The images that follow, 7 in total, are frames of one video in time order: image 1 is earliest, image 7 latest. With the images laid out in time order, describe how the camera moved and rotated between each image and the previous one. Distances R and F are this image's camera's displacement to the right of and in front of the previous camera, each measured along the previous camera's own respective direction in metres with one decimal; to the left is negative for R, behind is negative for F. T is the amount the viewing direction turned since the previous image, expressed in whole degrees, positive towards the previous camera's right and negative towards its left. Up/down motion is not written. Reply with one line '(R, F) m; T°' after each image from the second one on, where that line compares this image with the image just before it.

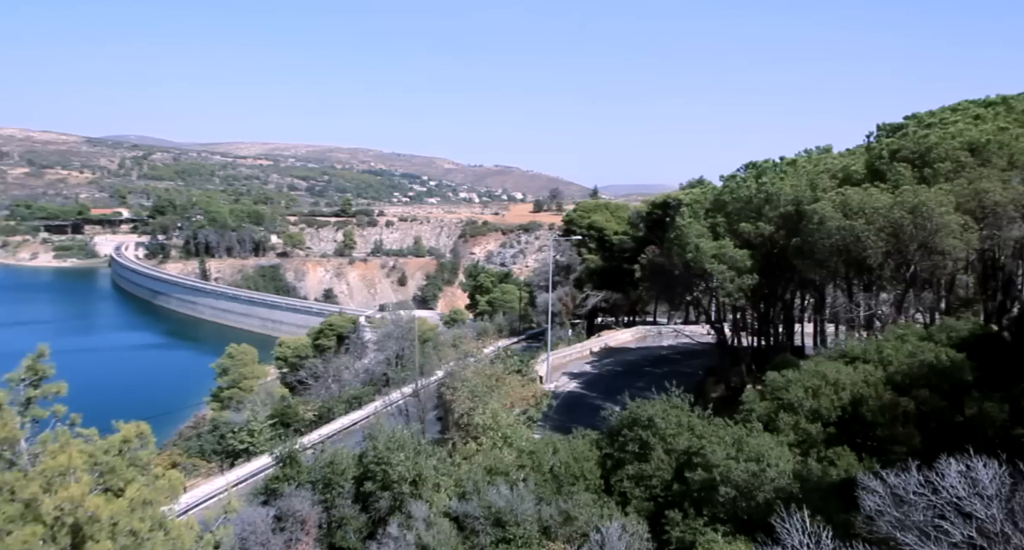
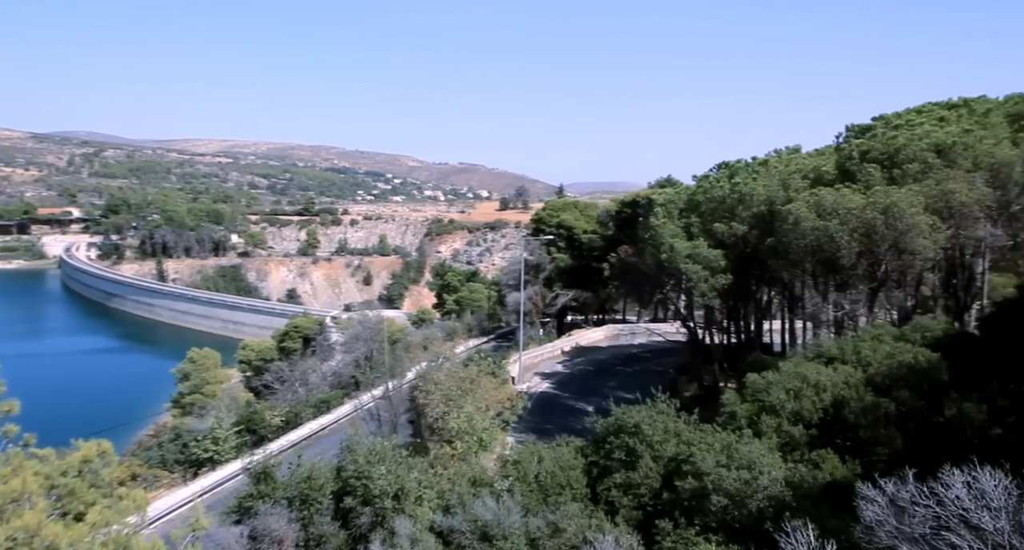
(-0.2, +0.2) m; +2°
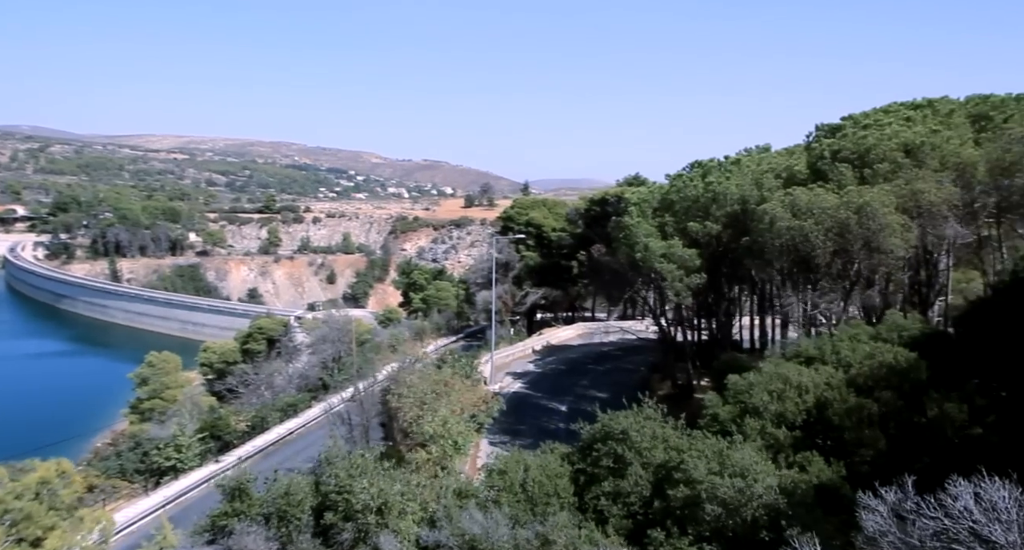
(-0.3, +0.2) m; +3°
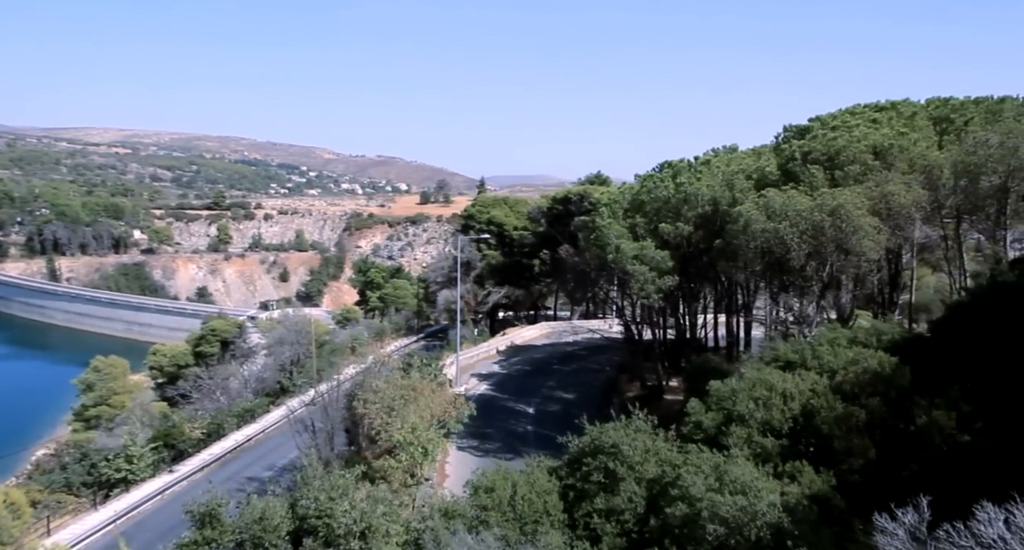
(-0.4, +0.4) m; +3°
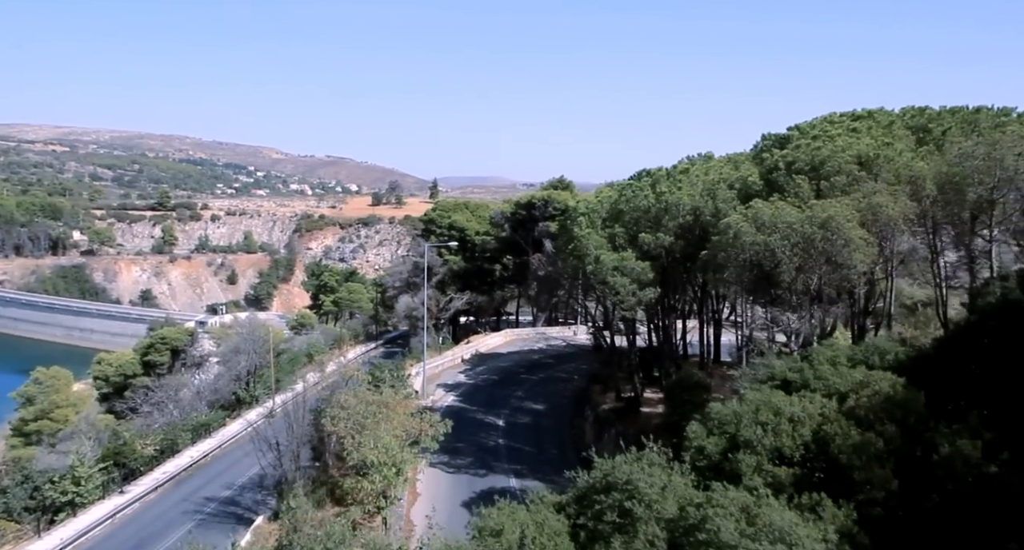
(-0.7, +0.8) m; +4°
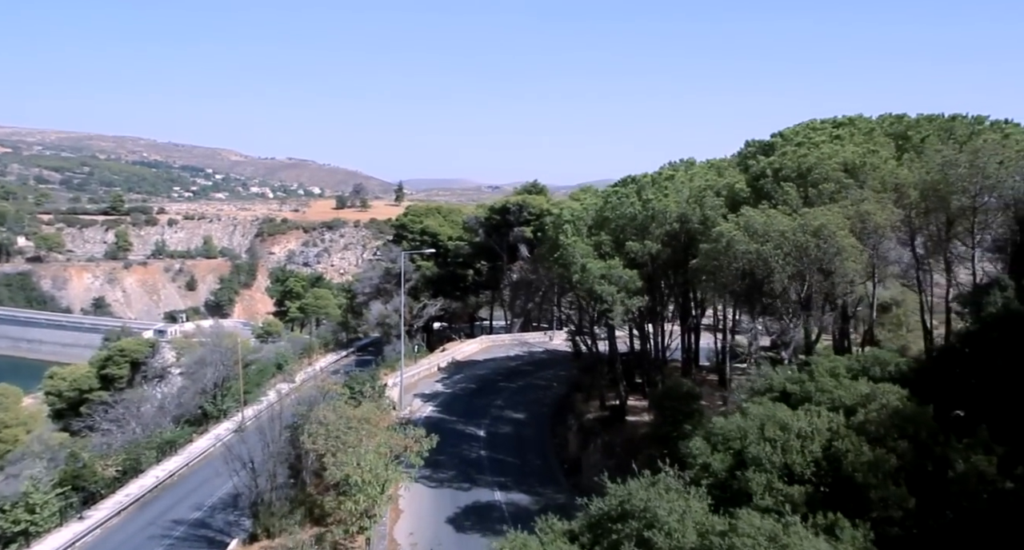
(-0.6, +0.4) m; +3°
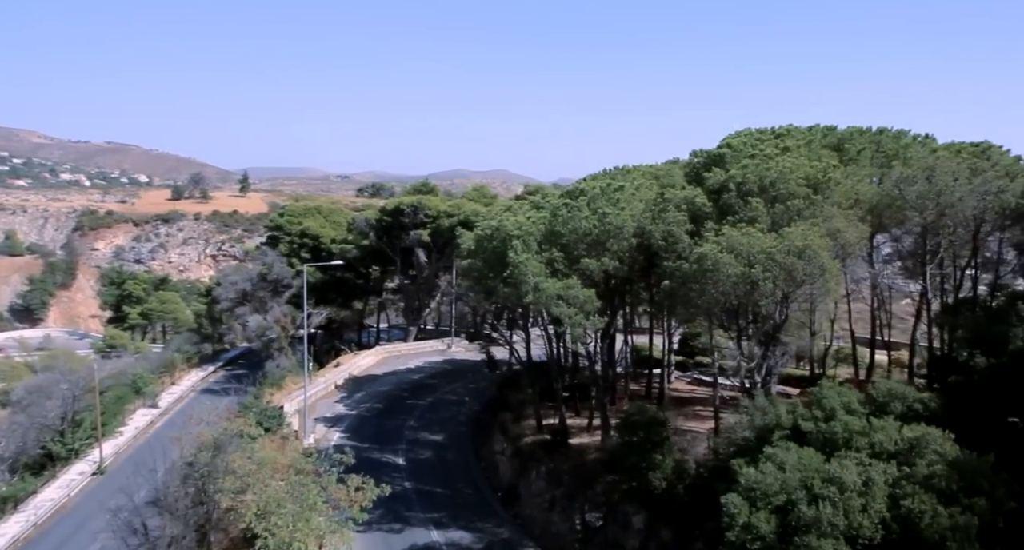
(-2.4, +2.0) m; +11°
